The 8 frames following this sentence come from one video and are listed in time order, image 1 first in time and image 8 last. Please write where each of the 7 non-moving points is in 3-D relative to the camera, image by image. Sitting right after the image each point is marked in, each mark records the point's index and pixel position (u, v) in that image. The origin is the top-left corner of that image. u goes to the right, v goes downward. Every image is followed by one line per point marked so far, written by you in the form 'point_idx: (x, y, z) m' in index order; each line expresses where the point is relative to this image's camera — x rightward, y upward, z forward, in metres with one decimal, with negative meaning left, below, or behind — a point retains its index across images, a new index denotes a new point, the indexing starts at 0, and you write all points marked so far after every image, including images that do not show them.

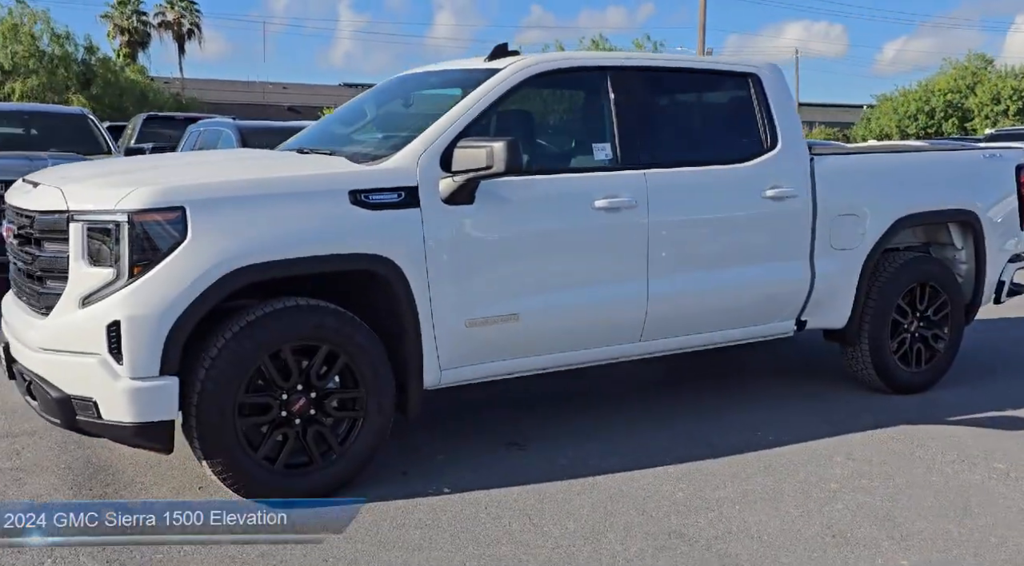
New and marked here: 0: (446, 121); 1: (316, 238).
0: (-0.3, +0.8, +4.2) m
1: (-0.8, +0.2, +3.7) m
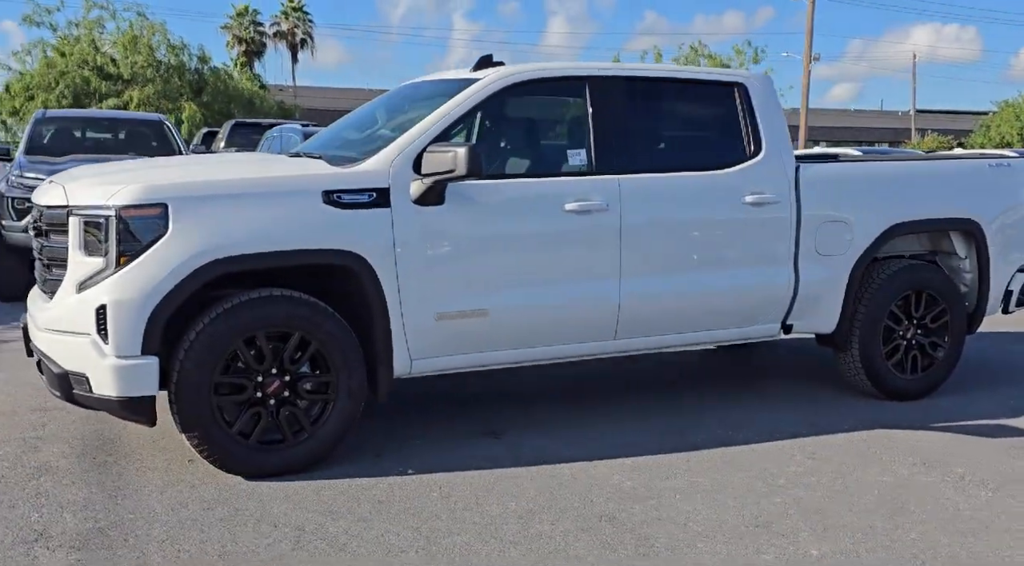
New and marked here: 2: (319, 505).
0: (-0.5, +0.8, +4.5) m
1: (-1.0, +0.2, +4.0) m
2: (-0.8, -1.0, +3.8) m
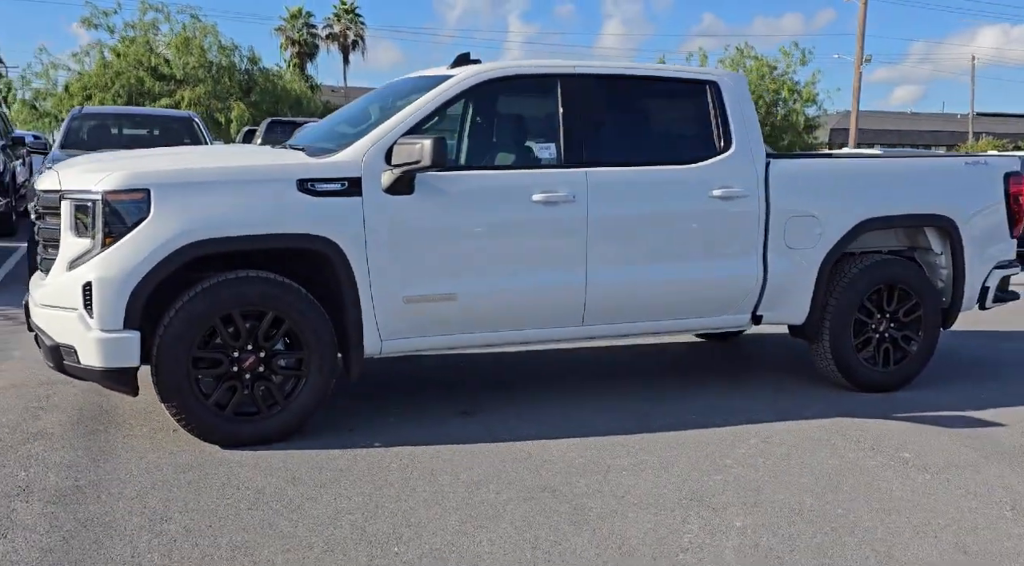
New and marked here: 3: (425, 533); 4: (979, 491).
0: (-0.6, +0.9, +4.8) m
1: (-1.2, +0.3, +4.3) m
2: (-1.0, -0.9, +4.1) m
3: (-0.3, -1.0, +3.5) m
4: (+2.1, -0.9, +4.0) m
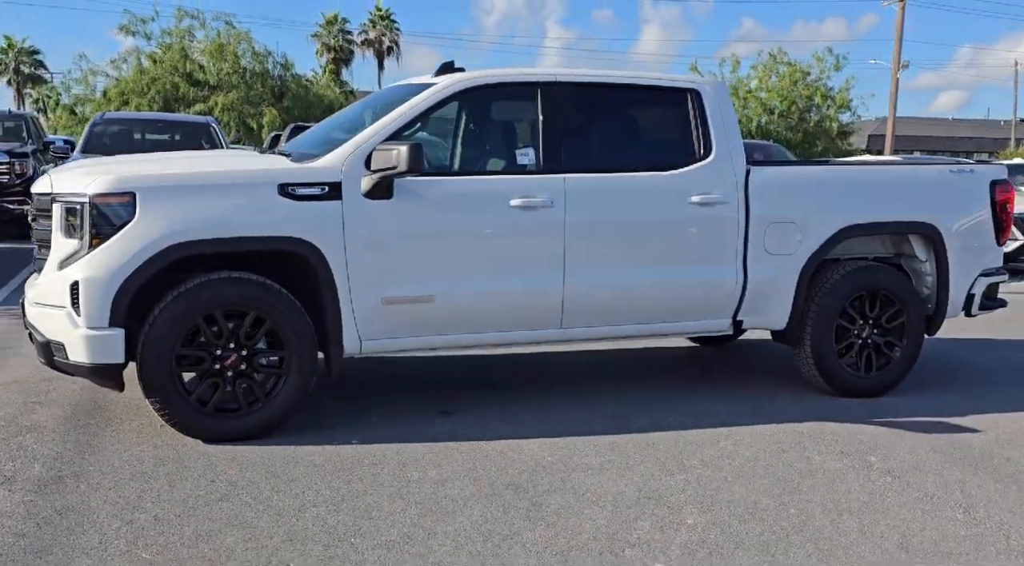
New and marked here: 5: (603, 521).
0: (-0.8, +0.9, +4.9) m
1: (-1.4, +0.3, +4.5) m
2: (-1.2, -0.9, +4.2) m
3: (-0.5, -1.0, +3.7) m
4: (+1.9, -1.0, +4.0) m
5: (+0.4, -1.0, +3.7) m
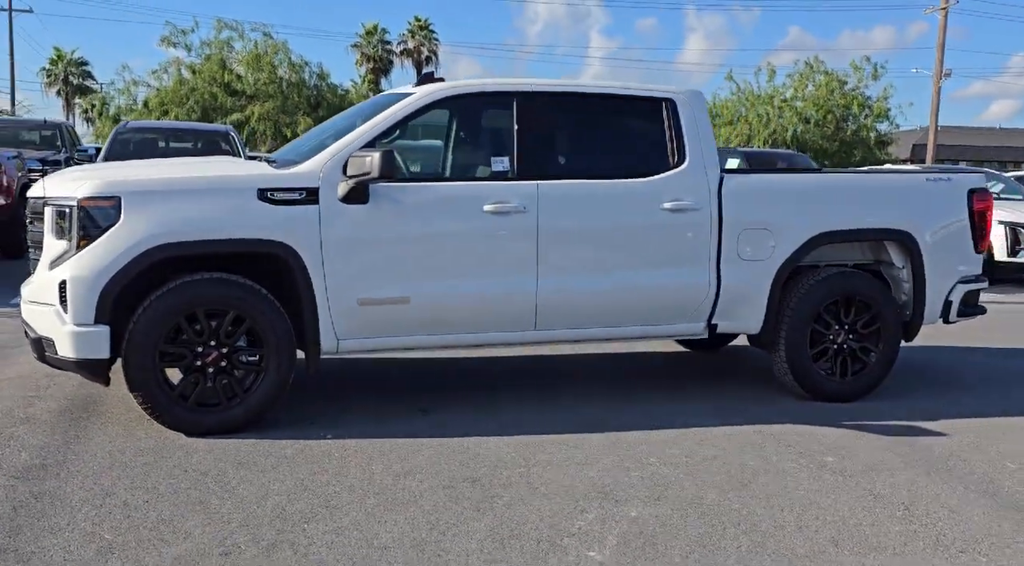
0: (-0.9, +0.9, +5.1) m
1: (-1.5, +0.3, +4.7) m
2: (-1.4, -0.9, +4.5) m
3: (-0.7, -1.0, +3.8) m
4: (+1.7, -1.0, +4.1) m
5: (+0.2, -1.0, +3.9) m
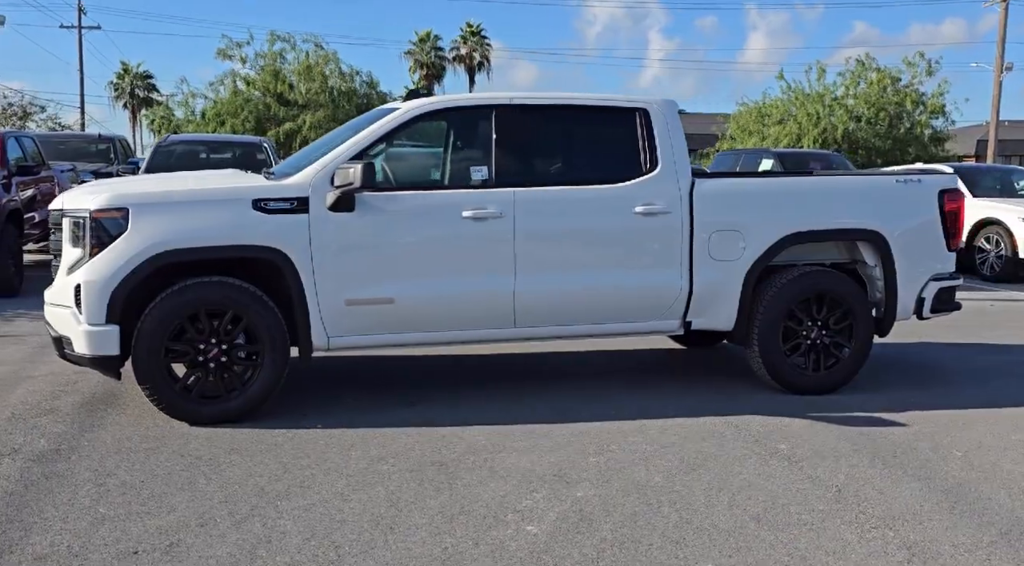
0: (-1.1, +0.8, +5.6) m
1: (-1.7, +0.3, +5.2) m
2: (-1.6, -0.9, +4.9) m
3: (-1.0, -1.0, +4.3) m
4: (+1.5, -1.0, +4.4) m
5: (0.0, -1.0, +4.3) m
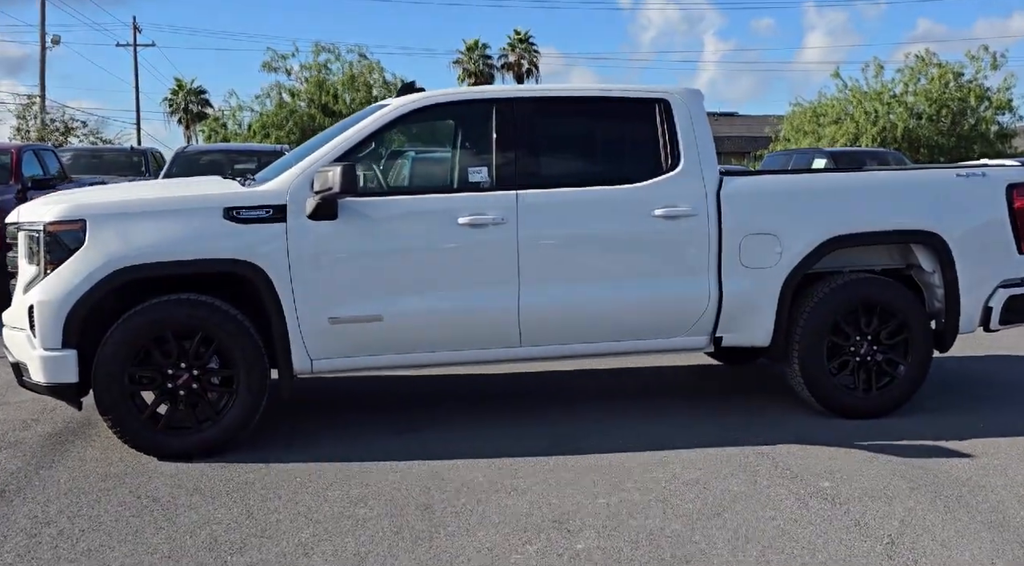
0: (-1.0, +0.8, +5.0) m
1: (-1.7, +0.2, +4.7) m
2: (-1.6, -1.0, +4.4) m
3: (-1.0, -1.1, +3.7) m
4: (+1.5, -1.0, +3.7) m
5: (-0.1, -1.1, +3.6) m
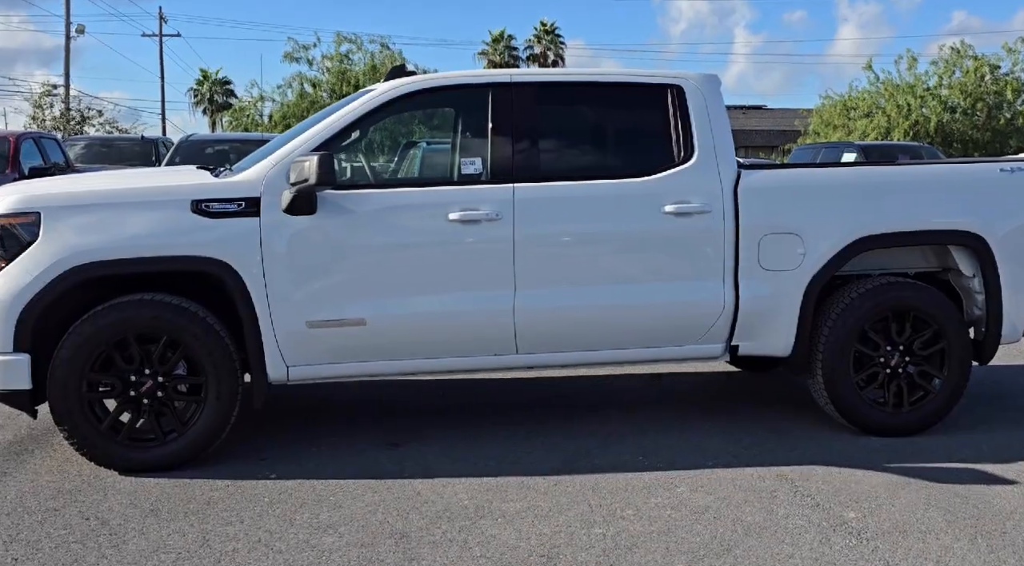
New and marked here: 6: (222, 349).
0: (-1.1, +0.8, +4.6) m
1: (-1.7, +0.2, +4.3) m
2: (-1.6, -1.0, +4.0) m
3: (-1.1, -1.1, +3.3) m
4: (+1.4, -1.1, +3.2) m
5: (-0.2, -1.1, +3.2) m
6: (-1.4, -0.3, +4.4) m
